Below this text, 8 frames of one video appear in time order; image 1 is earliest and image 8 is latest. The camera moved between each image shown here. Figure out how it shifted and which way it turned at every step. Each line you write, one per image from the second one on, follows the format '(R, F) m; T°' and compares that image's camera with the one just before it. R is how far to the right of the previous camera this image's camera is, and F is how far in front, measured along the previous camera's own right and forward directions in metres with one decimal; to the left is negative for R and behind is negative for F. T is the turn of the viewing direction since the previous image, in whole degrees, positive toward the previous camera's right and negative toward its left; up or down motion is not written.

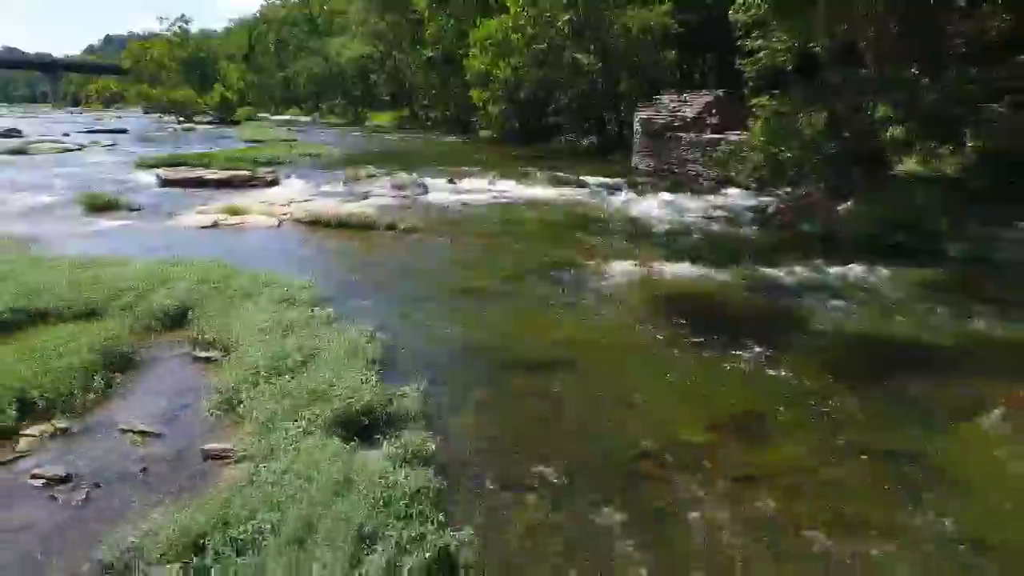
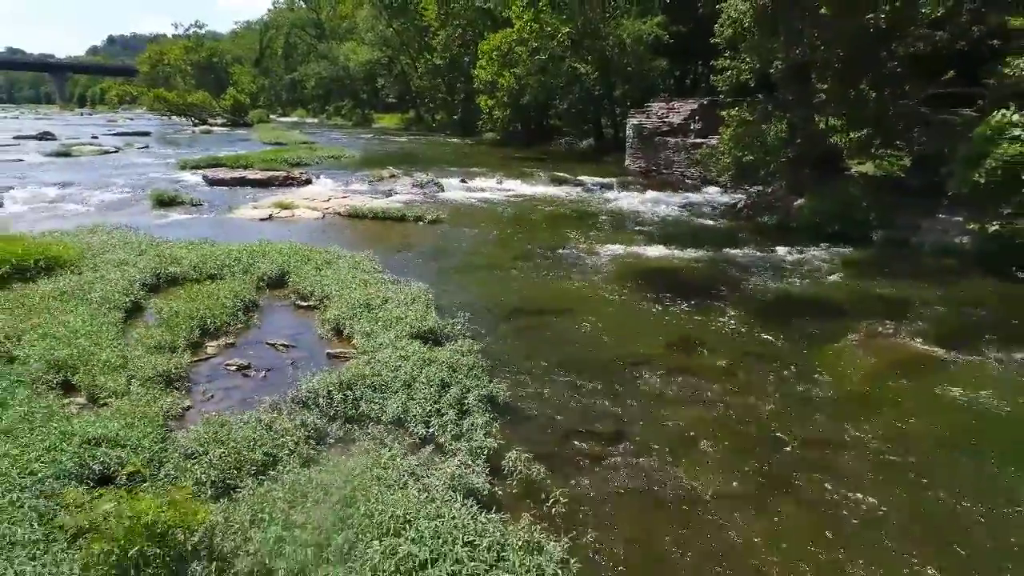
(-0.2, -2.8) m; 0°
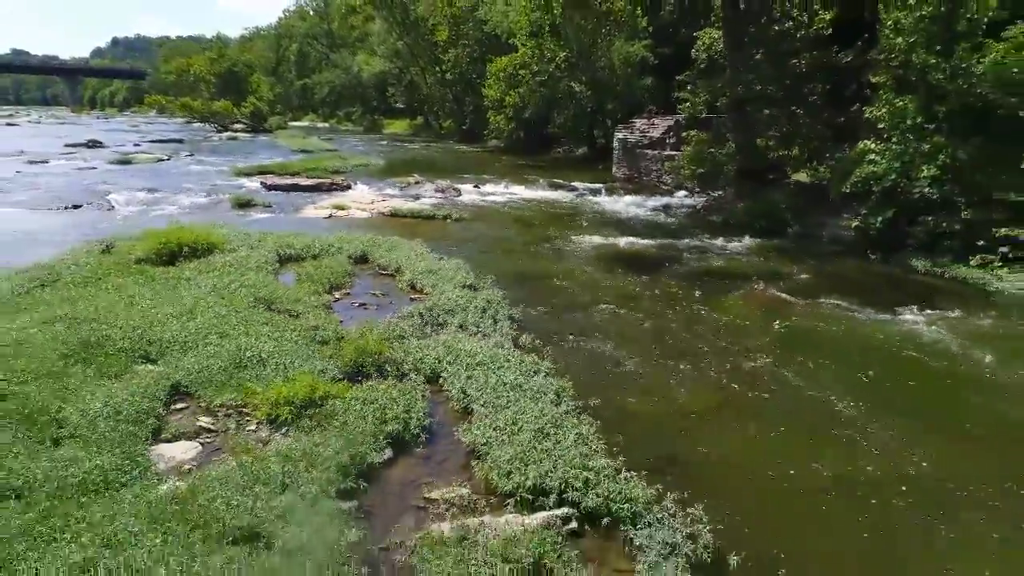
(-0.2, -5.0) m; 0°
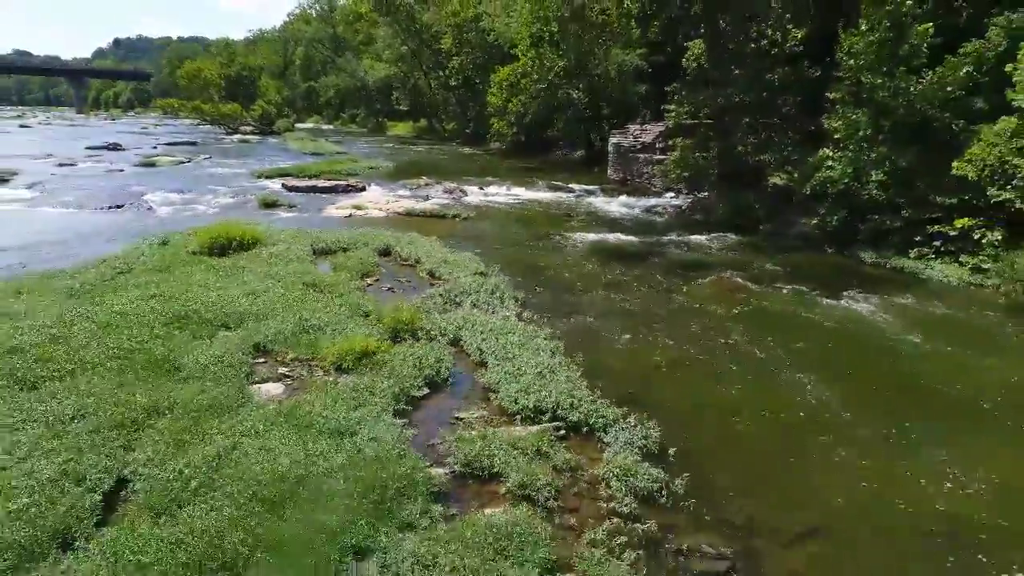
(-0.1, -2.4) m; 0°
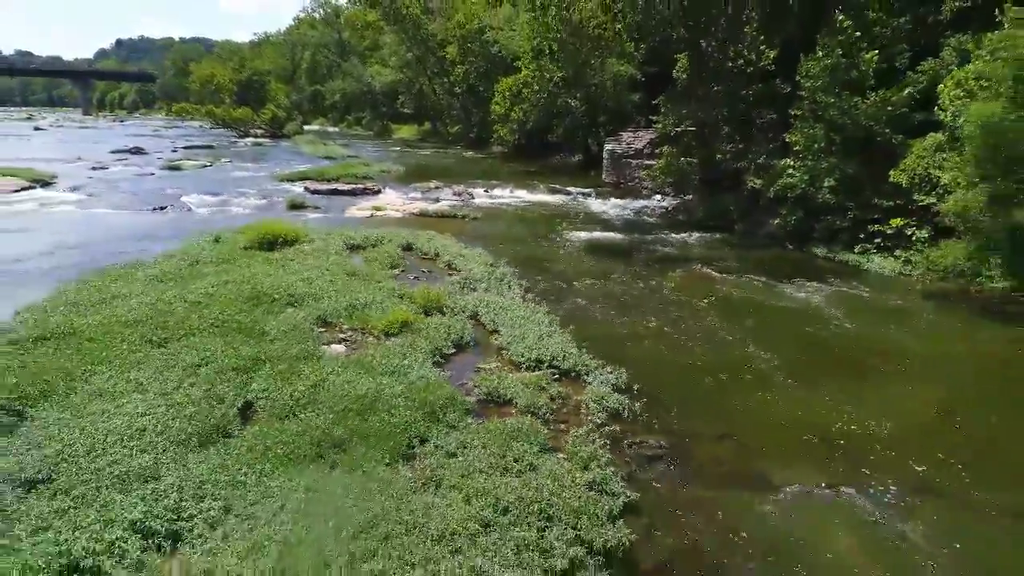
(-0.1, -3.0) m; 0°
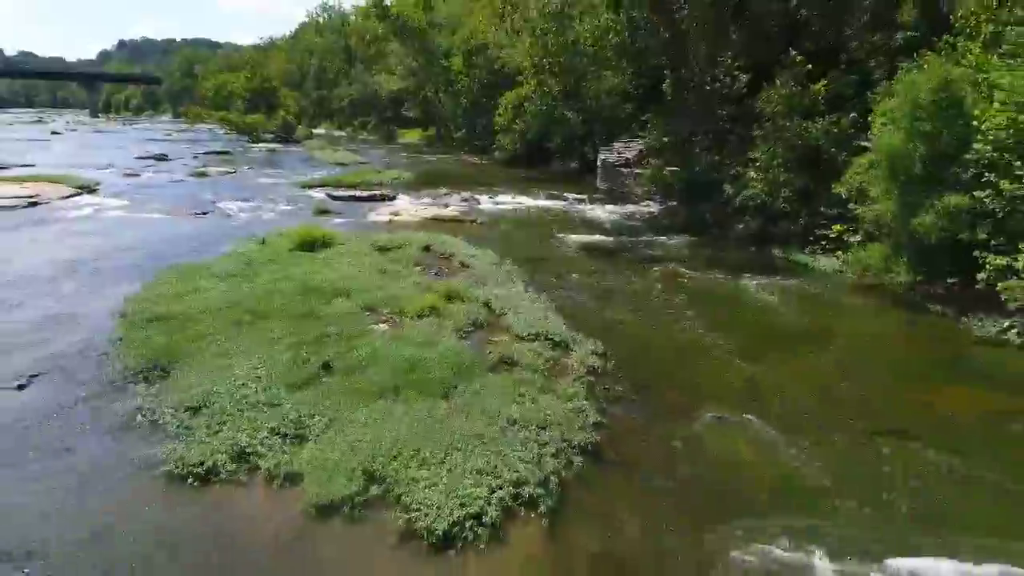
(-0.1, -3.6) m; 0°
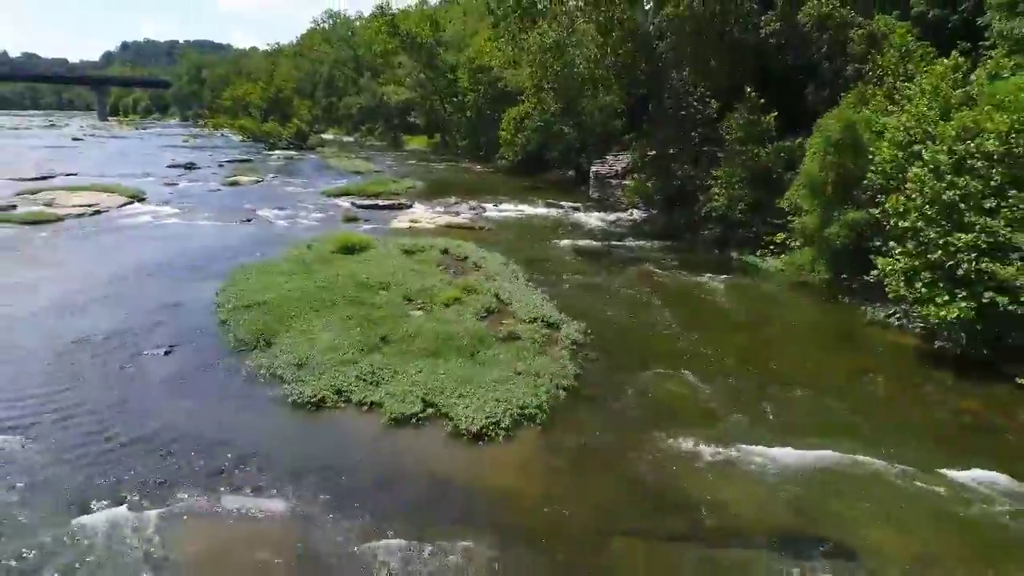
(-0.1, -5.0) m; 0°
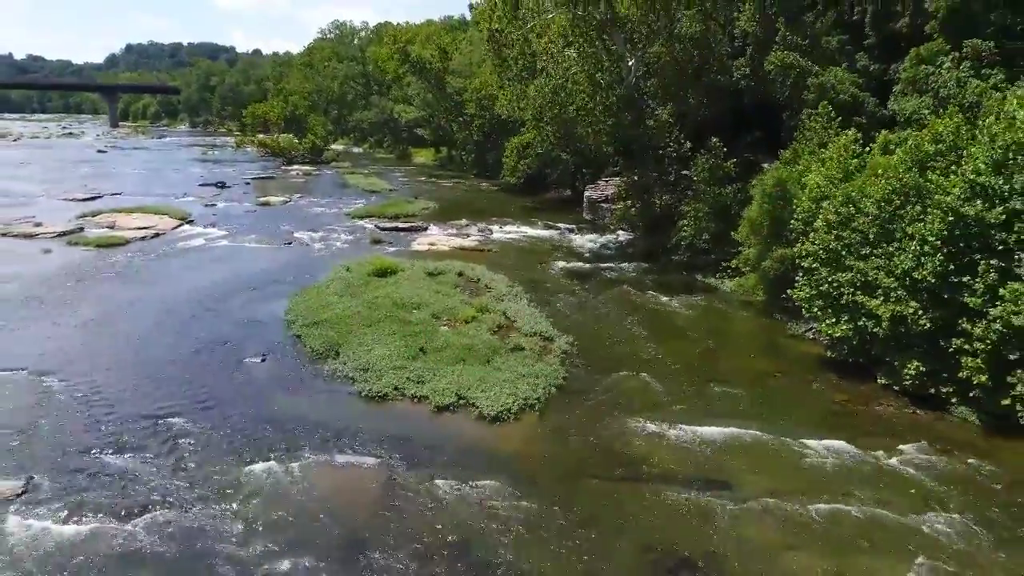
(-0.2, -6.2) m; 0°
